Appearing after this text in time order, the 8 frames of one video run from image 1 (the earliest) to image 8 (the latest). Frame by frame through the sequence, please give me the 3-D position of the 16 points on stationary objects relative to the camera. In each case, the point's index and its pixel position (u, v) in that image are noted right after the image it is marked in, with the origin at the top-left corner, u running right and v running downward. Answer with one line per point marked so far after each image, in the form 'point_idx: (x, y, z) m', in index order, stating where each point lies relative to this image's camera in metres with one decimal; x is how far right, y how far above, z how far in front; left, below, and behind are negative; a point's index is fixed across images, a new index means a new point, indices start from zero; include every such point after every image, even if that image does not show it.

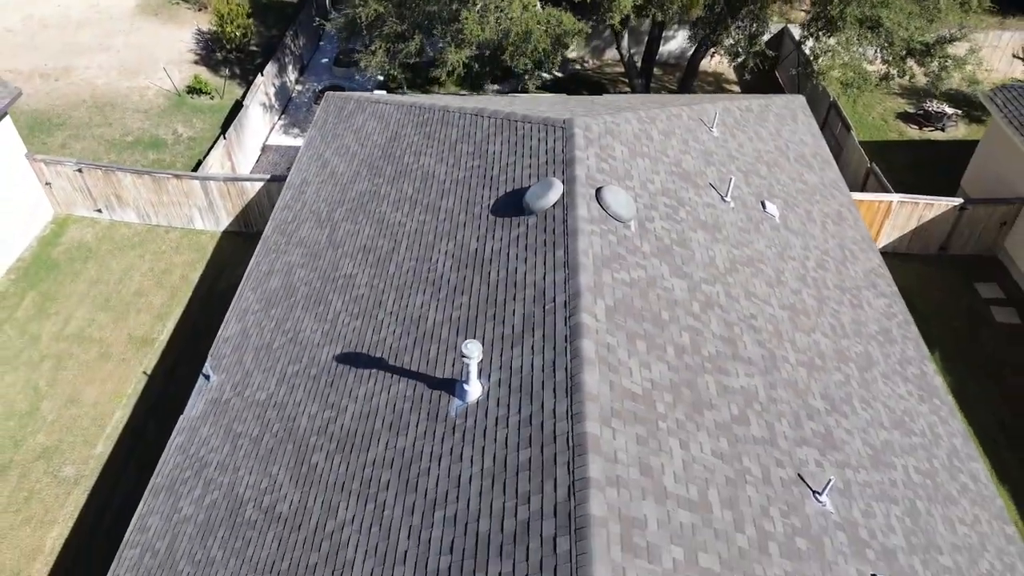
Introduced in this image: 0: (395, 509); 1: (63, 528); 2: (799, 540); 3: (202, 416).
0: (-1.3, -2.6, +9.1) m
1: (-9.5, -5.1, +16.6) m
2: (+3.3, -2.9, +8.9) m
3: (-5.5, -2.3, +13.8) m
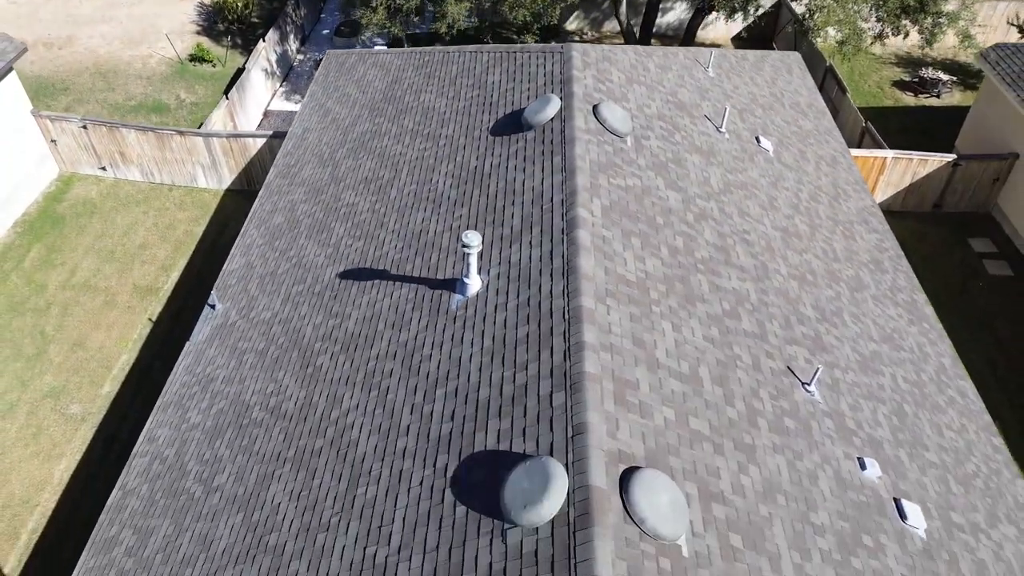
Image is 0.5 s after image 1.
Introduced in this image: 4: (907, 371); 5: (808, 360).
0: (-1.4, -1.3, +9.4) m
1: (-9.5, -3.7, +16.9) m
2: (+3.3, -1.6, +9.3) m
3: (-5.5, -0.9, +14.2) m
4: (+6.3, -1.3, +12.5) m
5: (+4.0, -1.0, +10.6) m
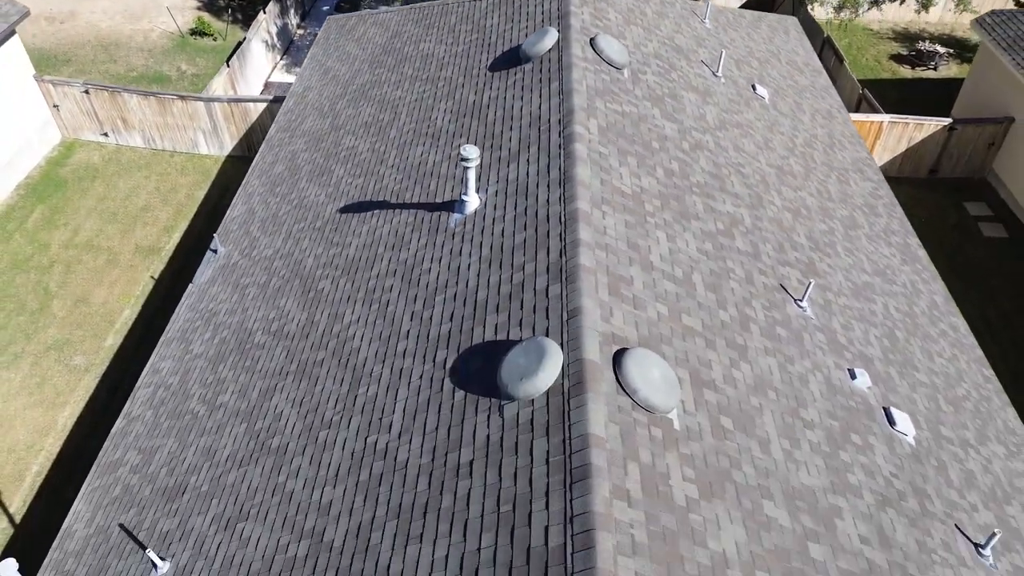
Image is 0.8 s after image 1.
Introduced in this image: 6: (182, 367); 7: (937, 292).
0: (-1.4, -0.2, +9.6) m
1: (-9.6, -2.6, +17.2) m
2: (+3.2, -0.5, +9.5) m
3: (-5.5, +0.2, +14.4) m
4: (+6.2, -0.2, +12.6) m
5: (+4.0, +0.1, +10.8) m
6: (-5.2, -1.3, +12.4) m
7: (+7.6, -0.1, +14.1) m
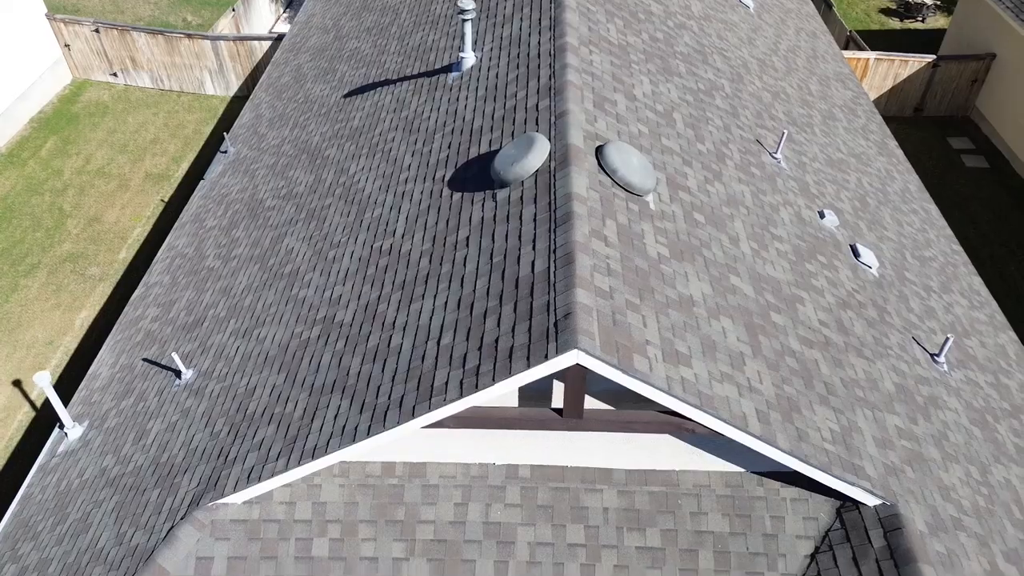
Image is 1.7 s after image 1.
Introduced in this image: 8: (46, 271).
0: (-1.5, +1.9, +10.4) m
1: (-9.6, -0.5, +17.9) m
2: (+3.2, +1.5, +10.2) m
3: (-5.6, +2.2, +15.1) m
4: (+6.2, +1.8, +13.4) m
5: (+3.9, +2.2, +11.6) m
6: (-5.3, +0.8, +13.1) m
7: (+7.5, +2.0, +14.8) m
8: (-11.2, +0.4, +18.8) m
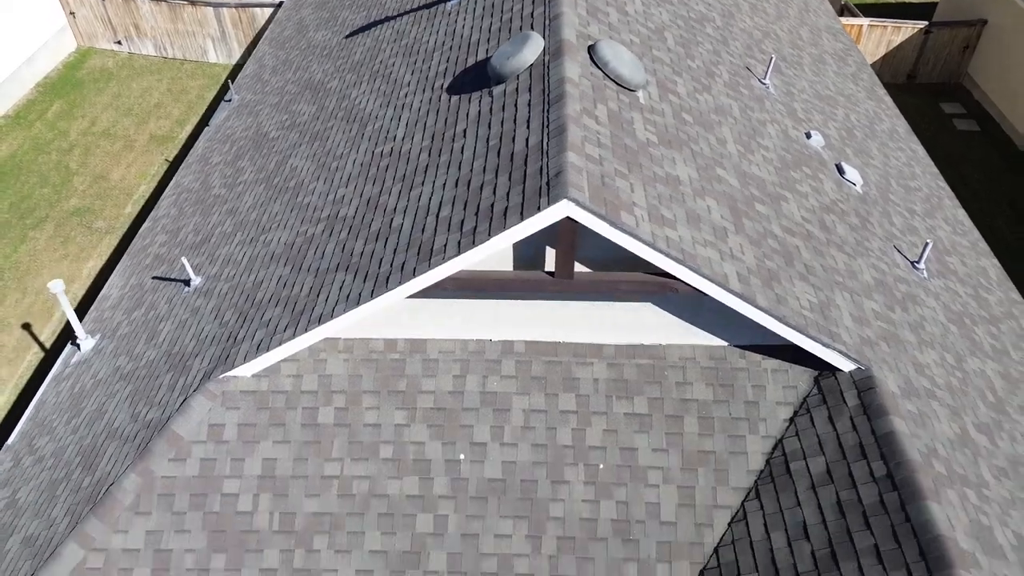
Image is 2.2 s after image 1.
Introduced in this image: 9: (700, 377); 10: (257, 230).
0: (-1.5, +3.0, +10.8) m
1: (-9.7, +0.6, +18.3) m
2: (+3.1, +2.7, +10.6) m
3: (-5.6, +3.4, +15.5) m
4: (+6.1, +3.0, +13.8) m
5: (+3.9, +3.3, +11.9) m
6: (-5.3, +2.0, +13.5) m
7: (+7.5, +3.2, +15.2) m
8: (-11.2, +1.6, +19.2) m
9: (+1.8, -0.9, +7.4) m
10: (-3.2, +0.7, +9.8) m
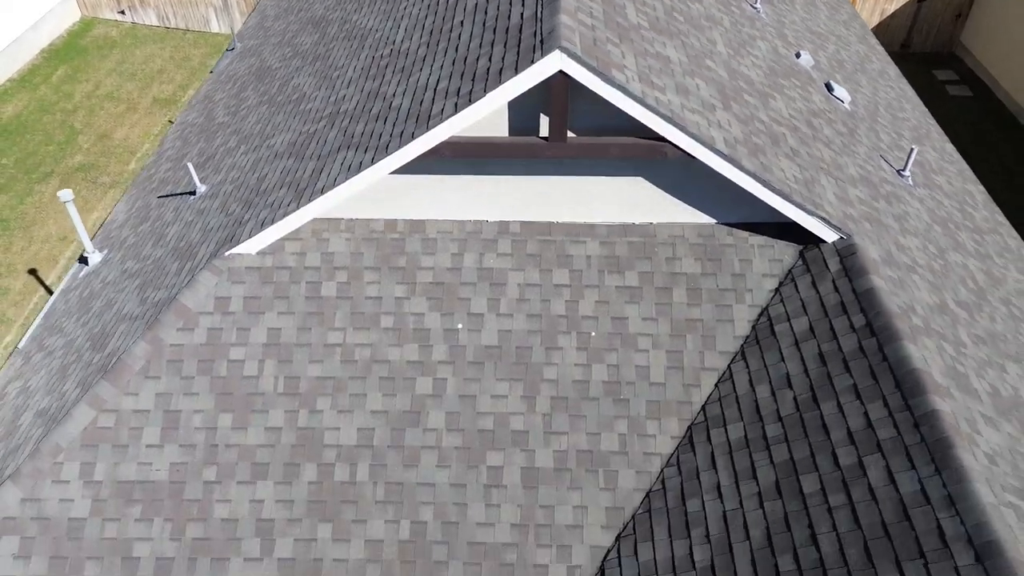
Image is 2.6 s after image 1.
0: (-1.6, +4.2, +11.1) m
1: (-9.7, +1.8, +18.6) m
2: (+3.1, +3.9, +10.9) m
3: (-5.7, +4.6, +15.8) m
4: (+6.1, +4.2, +14.1) m
5: (+3.8, +4.5, +12.2) m
6: (-5.4, +3.1, +13.8) m
7: (+7.5, +4.3, +15.5) m
8: (-11.3, +2.7, +19.5) m
9: (+1.7, +0.3, +7.7) m
10: (-3.2, +1.9, +10.1) m
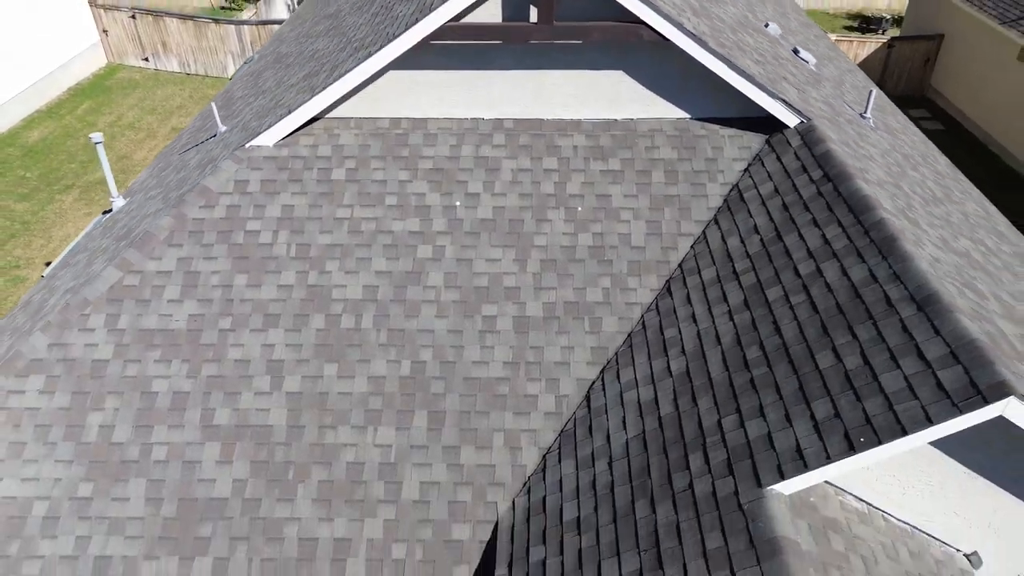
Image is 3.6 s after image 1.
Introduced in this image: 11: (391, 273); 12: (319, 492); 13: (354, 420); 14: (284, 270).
0: (-1.6, +5.0, +12.3) m
1: (-9.8, +1.7, +19.5) m
2: (+3.0, +4.7, +12.1) m
3: (-5.7, +4.8, +17.0) m
4: (+6.0, +4.6, +15.3) m
5: (+3.7, +5.1, +13.5) m
6: (-5.4, +3.6, +14.9) m
7: (+7.4, +4.6, +16.7) m
8: (-11.3, +2.5, +20.5) m
9: (+1.7, +1.6, +8.5) m
10: (-3.3, +2.8, +11.1) m
11: (-1.2, +0.1, +7.8) m
12: (-1.7, -1.8, +6.8) m
13: (-1.4, -1.2, +7.1) m
14: (-2.3, +0.2, +7.9) m
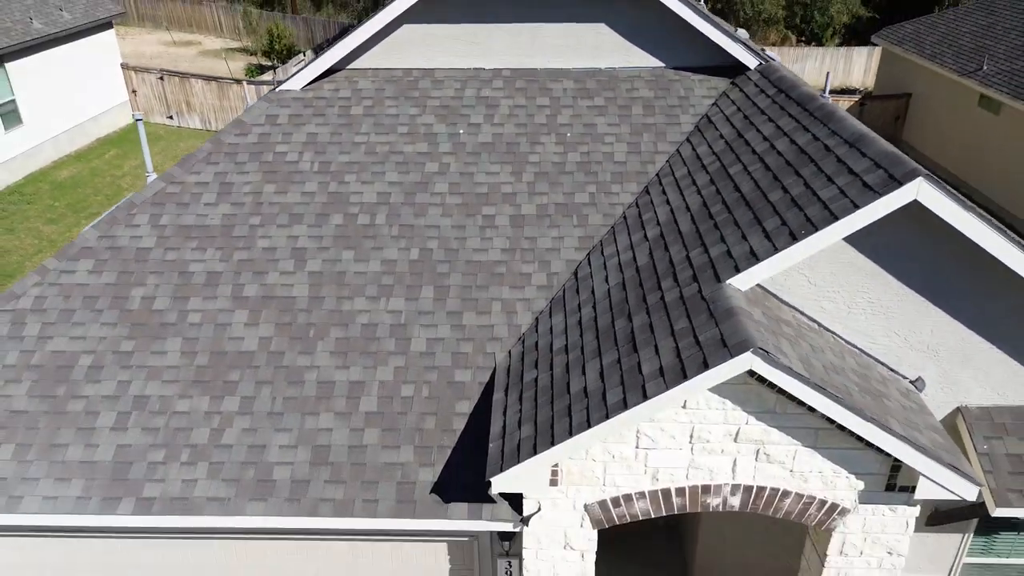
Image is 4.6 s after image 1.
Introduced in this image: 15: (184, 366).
0: (-1.7, +5.4, +14.0) m
1: (-9.8, +1.2, +20.7) m
2: (+3.0, +5.1, +13.7) m
3: (-5.8, +4.6, +18.6) m
4: (+6.0, +4.6, +16.9) m
5: (+3.7, +5.4, +15.2) m
6: (-5.5, +3.7, +16.3) m
7: (+7.3, +4.4, +18.3) m
8: (-11.4, +1.8, +21.7) m
9: (+1.6, +2.5, +9.8) m
10: (-3.3, +3.4, +12.5) m
11: (-1.2, +1.2, +8.9) m
12: (-1.7, -0.6, +7.6) m
13: (-1.5, 0.0, +8.0) m
14: (-2.3, +1.2, +8.9) m
15: (-3.1, -0.7, +7.5) m
